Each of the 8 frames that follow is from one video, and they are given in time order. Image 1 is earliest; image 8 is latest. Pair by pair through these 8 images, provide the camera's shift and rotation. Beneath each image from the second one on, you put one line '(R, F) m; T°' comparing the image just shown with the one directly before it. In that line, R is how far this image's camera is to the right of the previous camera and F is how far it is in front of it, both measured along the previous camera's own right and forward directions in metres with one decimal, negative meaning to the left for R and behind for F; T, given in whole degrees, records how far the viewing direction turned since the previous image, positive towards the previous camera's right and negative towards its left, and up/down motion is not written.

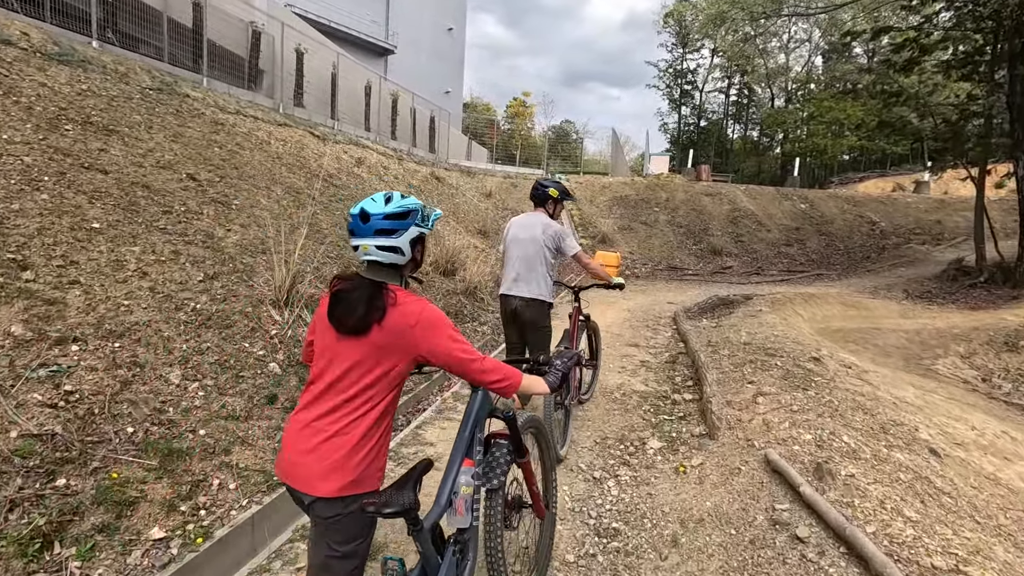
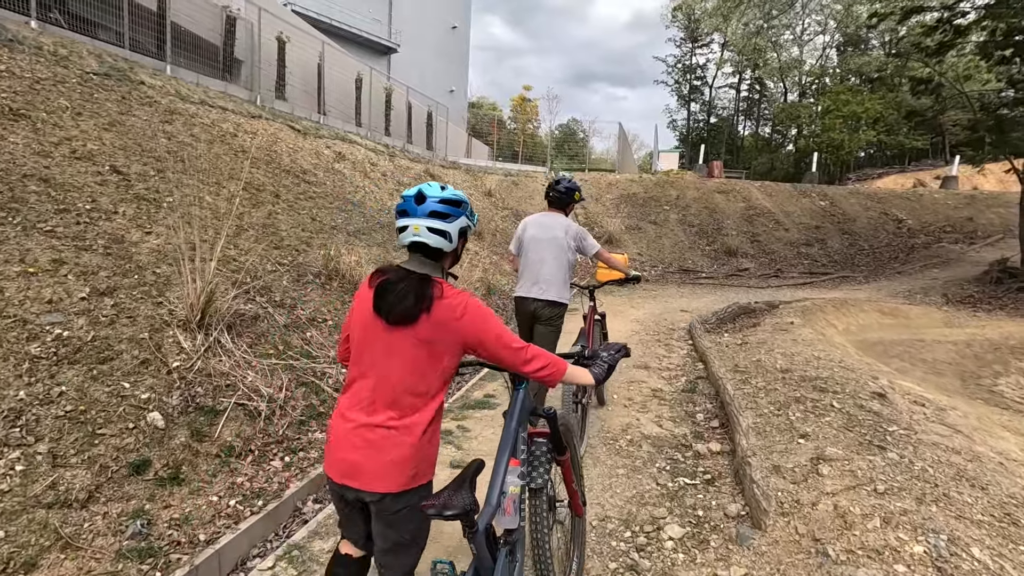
(+0.3, +1.2) m; -1°
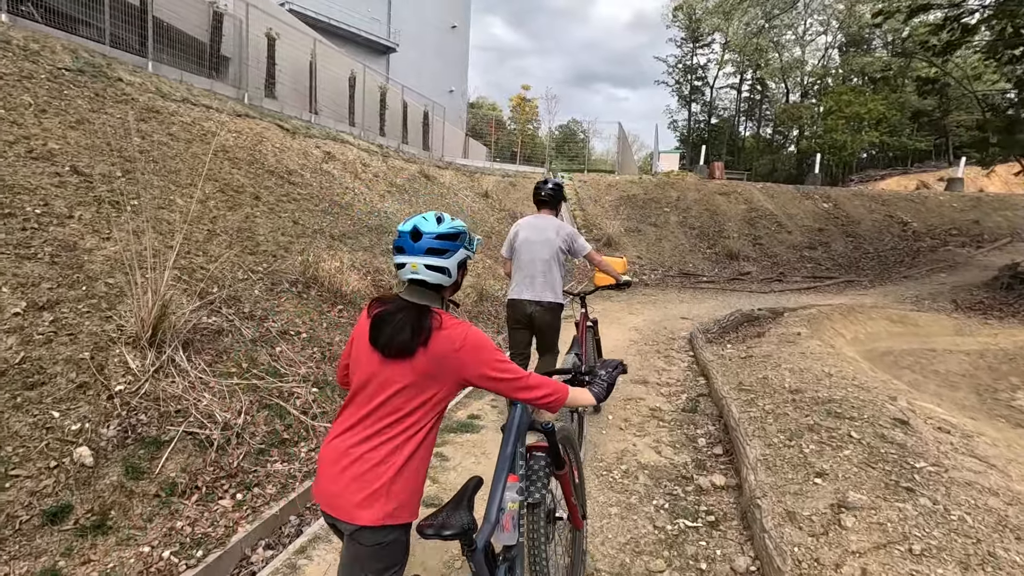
(+0.1, +0.4) m; 0°
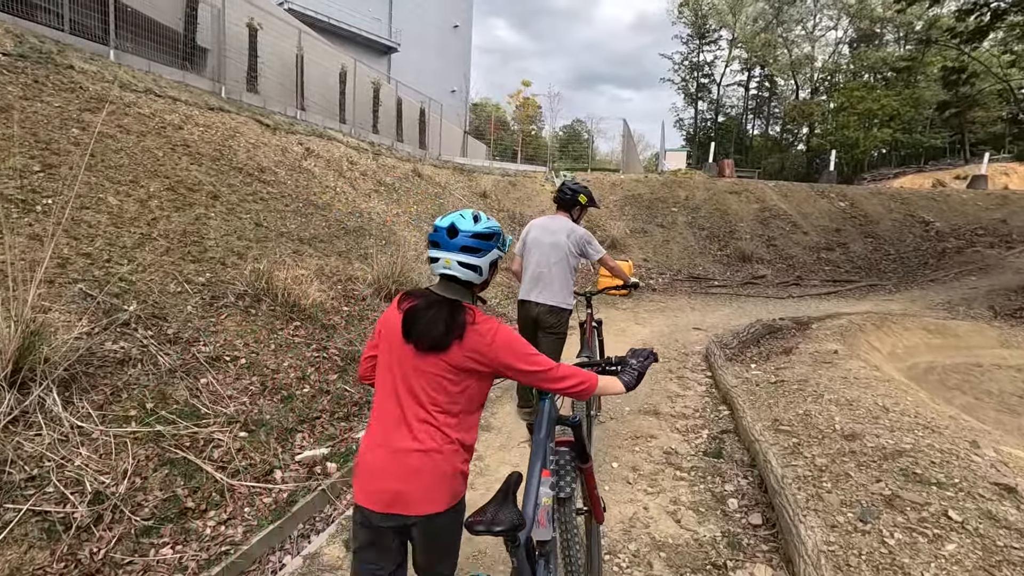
(+0.2, +0.9) m; -1°
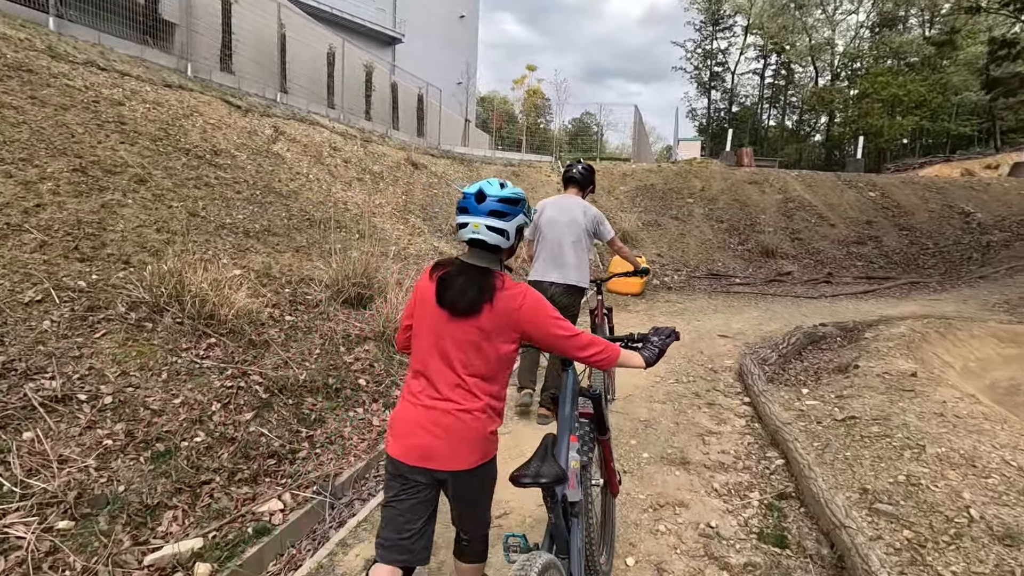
(+0.2, +1.3) m; -1°
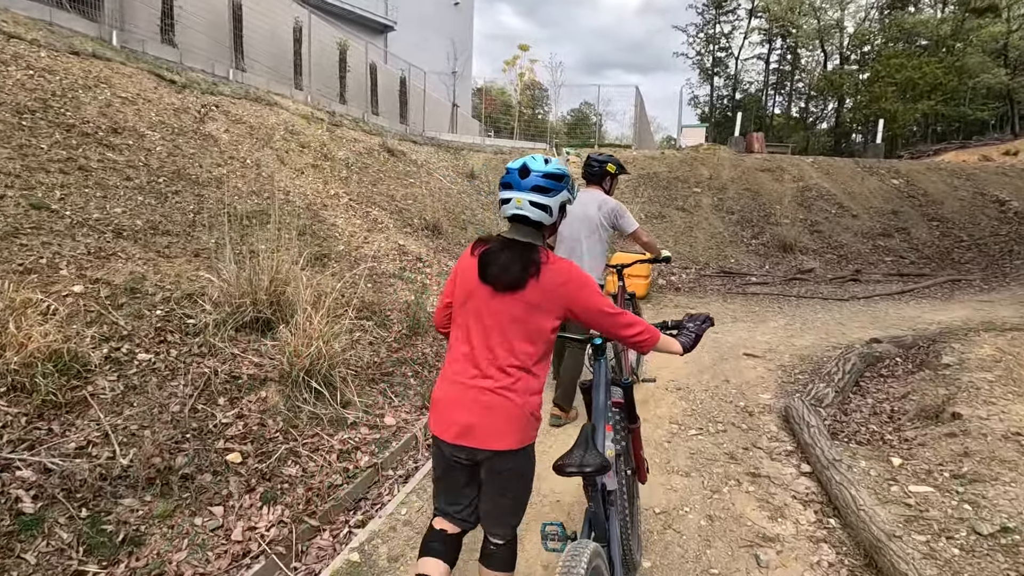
(+0.3, +1.5) m; 0°
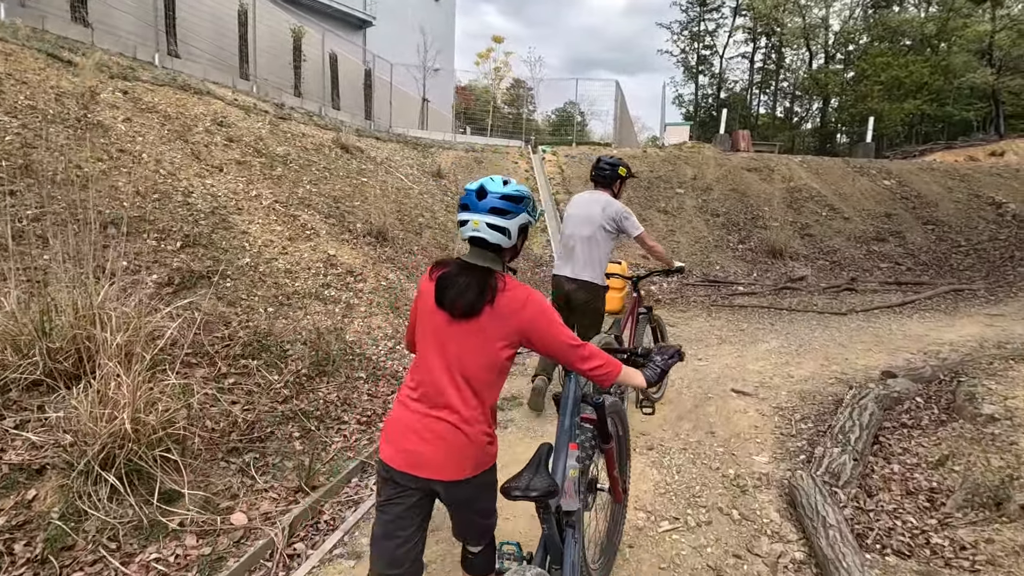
(+0.5, +1.1) m; +1°
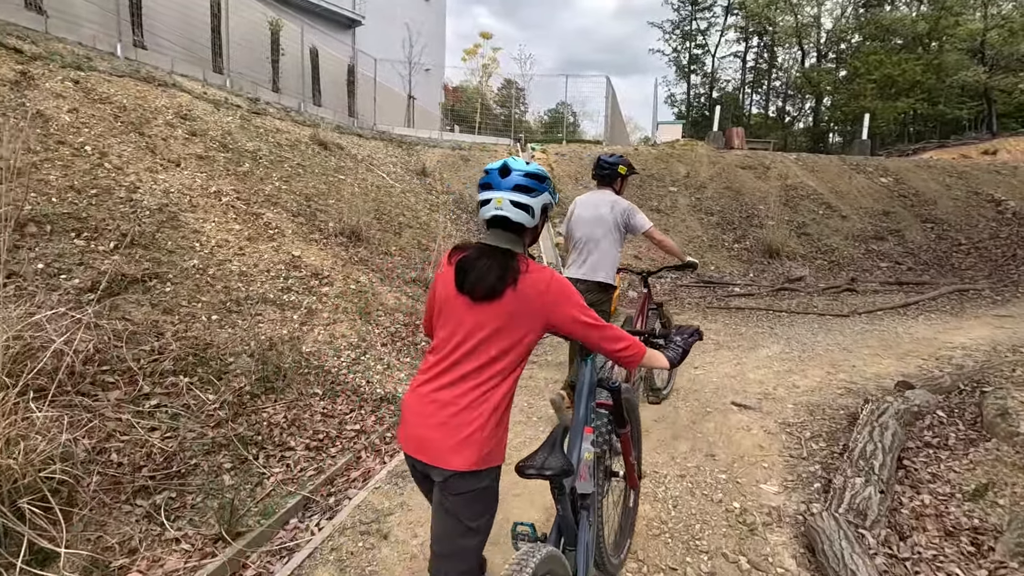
(+0.1, +0.5) m; +1°
